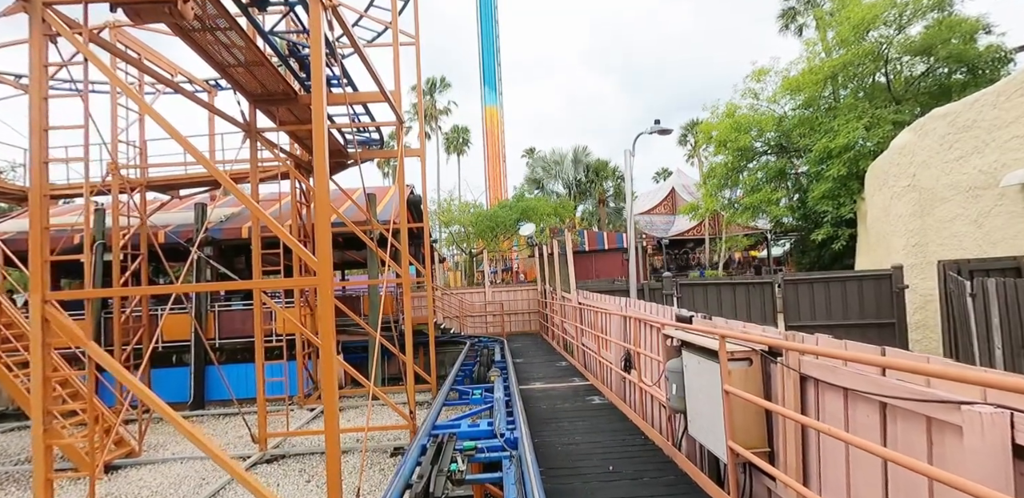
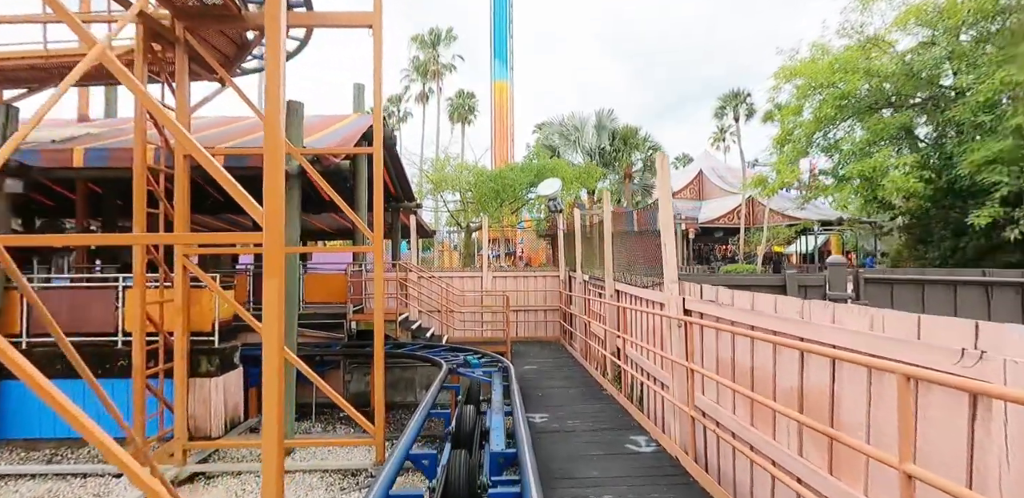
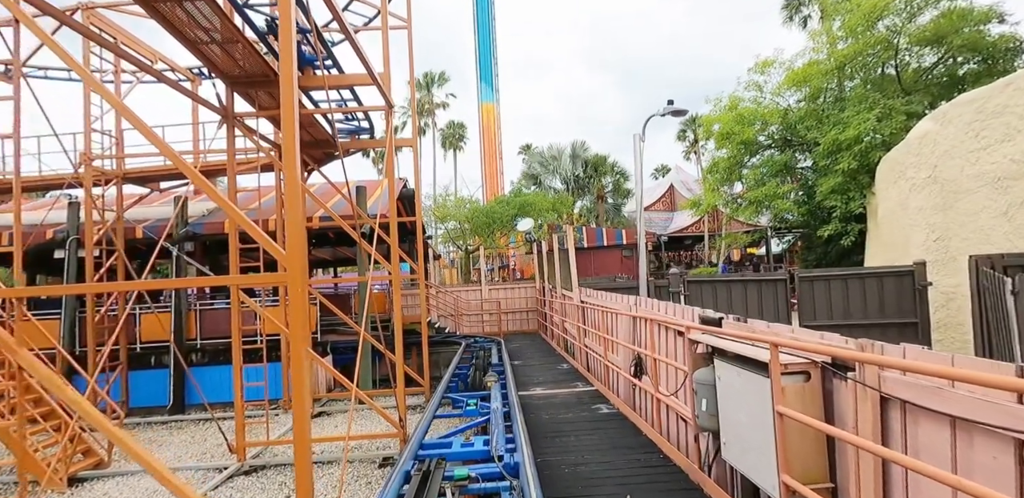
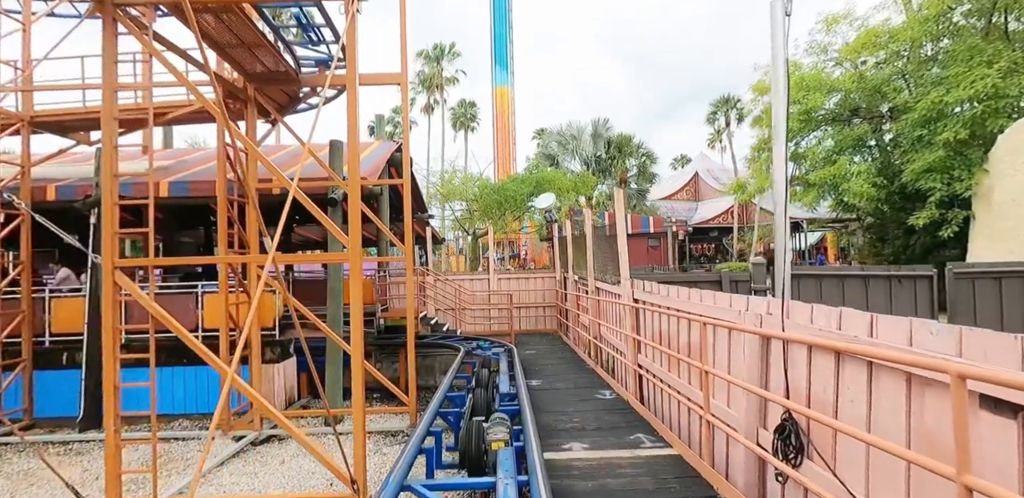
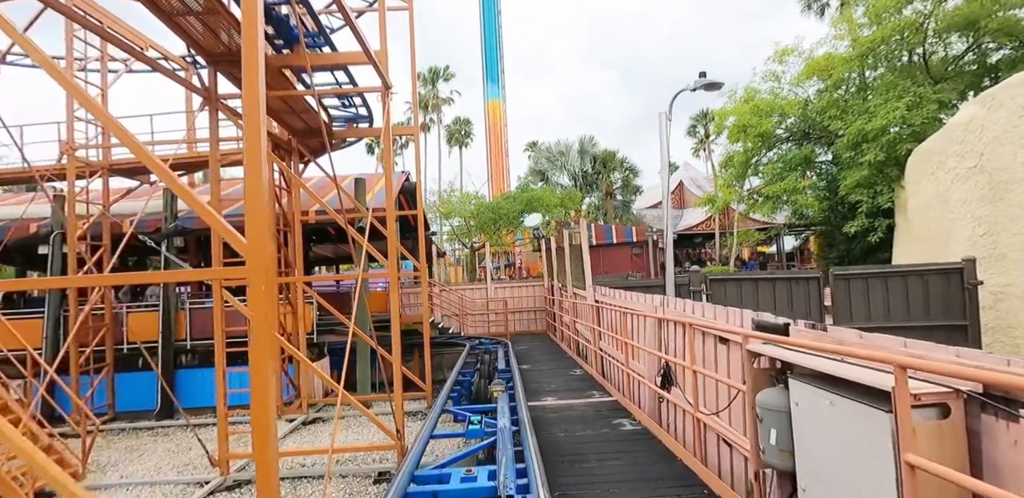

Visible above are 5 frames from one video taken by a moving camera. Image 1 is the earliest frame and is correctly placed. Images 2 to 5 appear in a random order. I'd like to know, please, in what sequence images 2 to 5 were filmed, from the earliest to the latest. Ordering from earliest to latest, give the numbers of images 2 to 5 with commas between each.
3, 5, 4, 2
